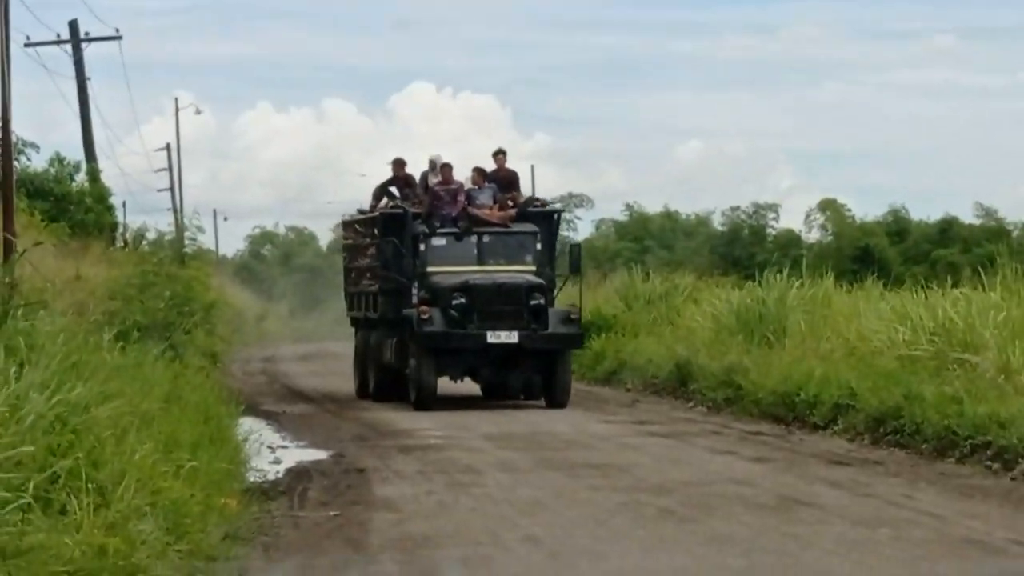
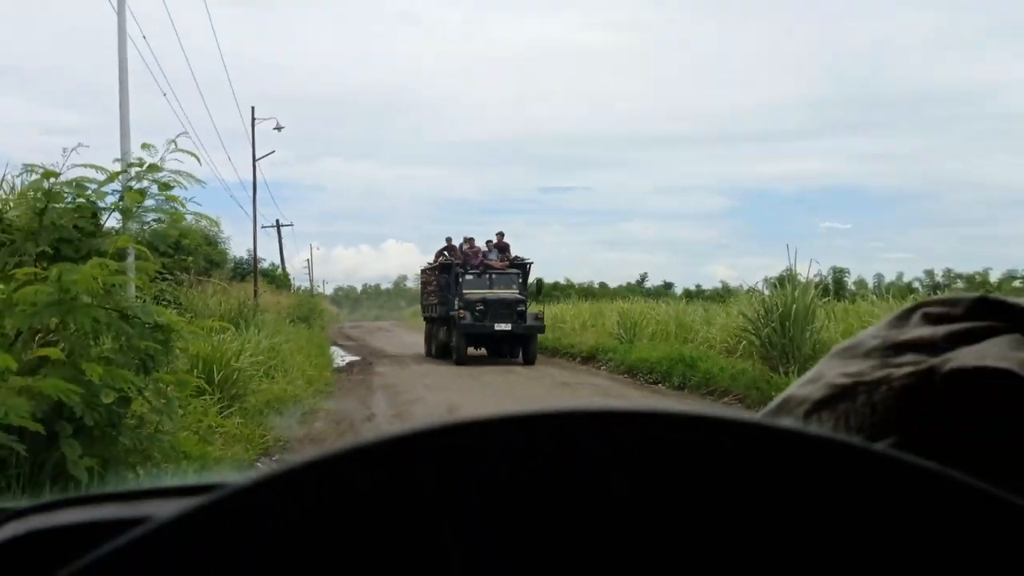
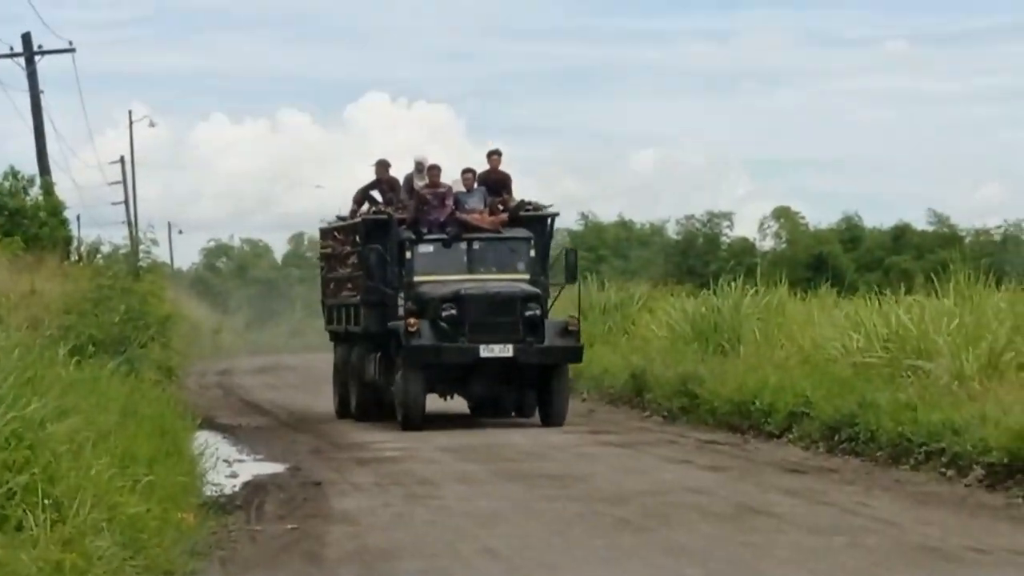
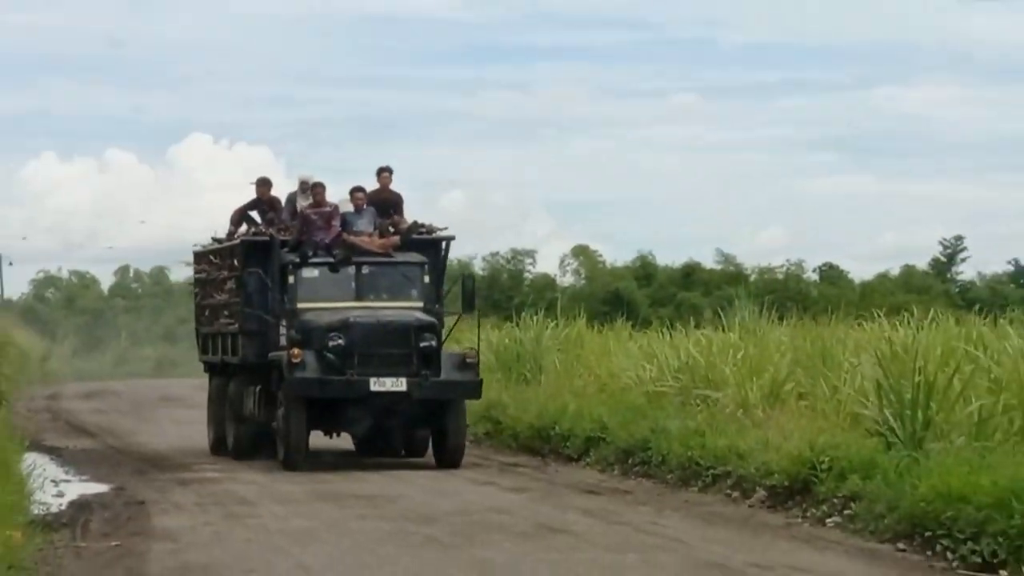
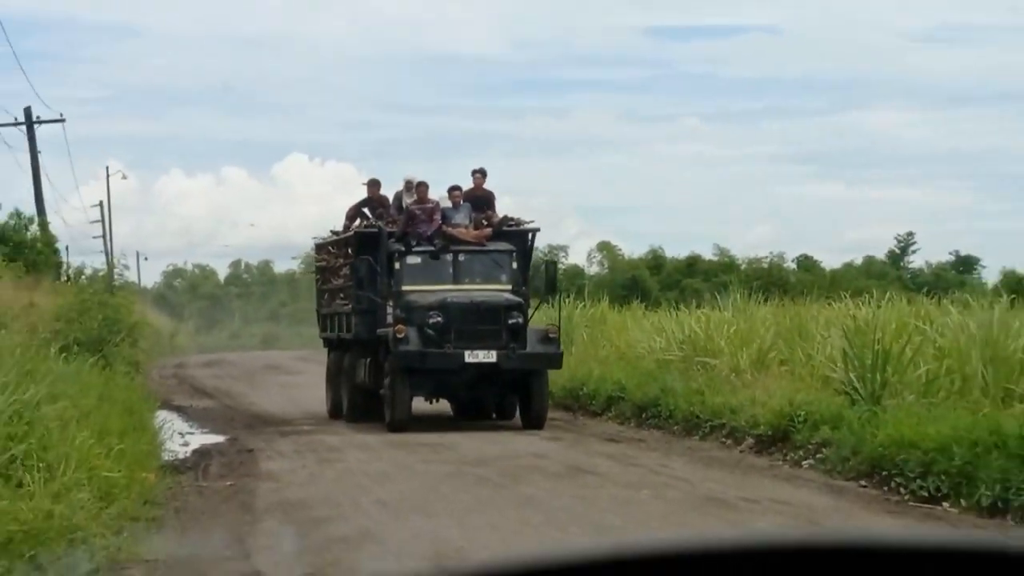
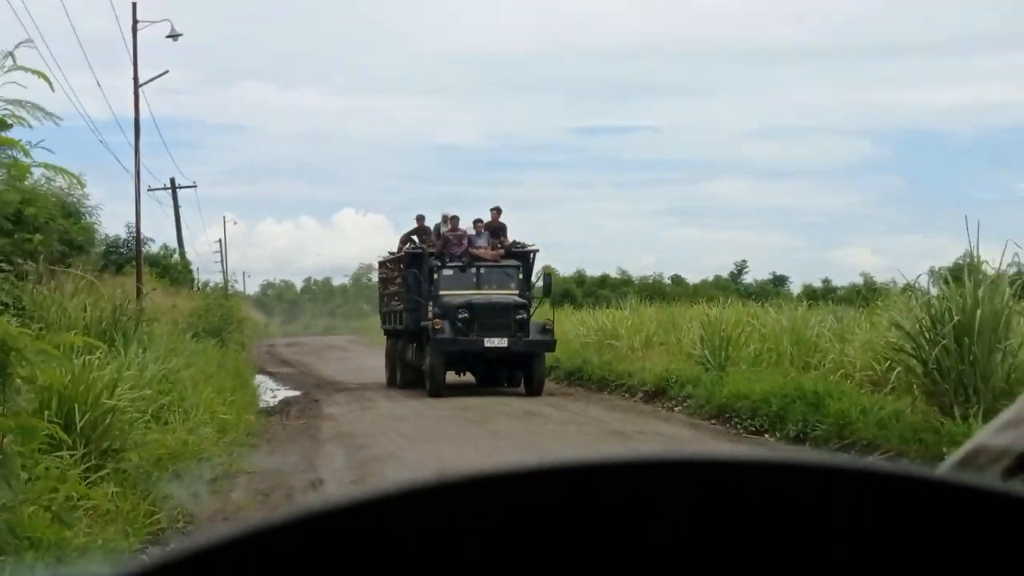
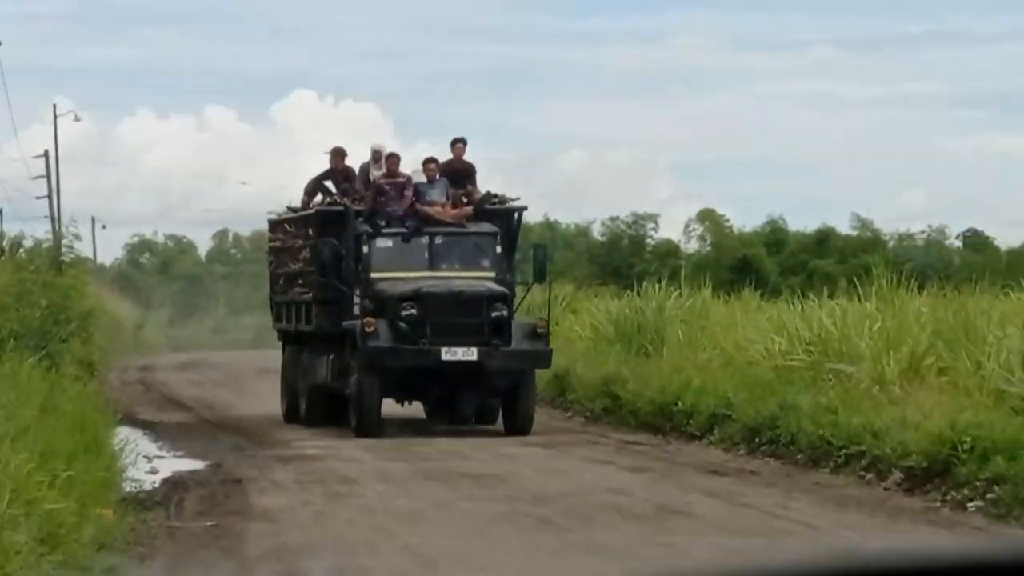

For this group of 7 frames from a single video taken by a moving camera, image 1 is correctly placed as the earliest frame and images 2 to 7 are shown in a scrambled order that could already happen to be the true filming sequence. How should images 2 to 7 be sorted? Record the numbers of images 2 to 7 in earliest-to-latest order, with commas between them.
3, 7, 4, 5, 6, 2
